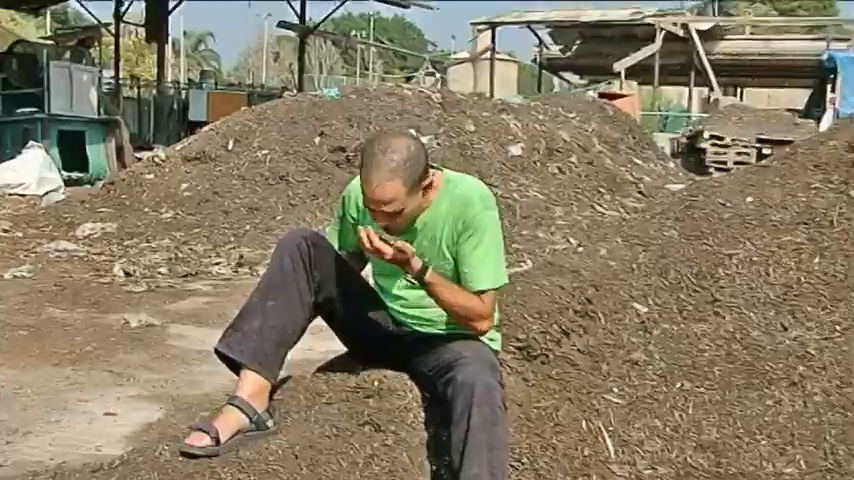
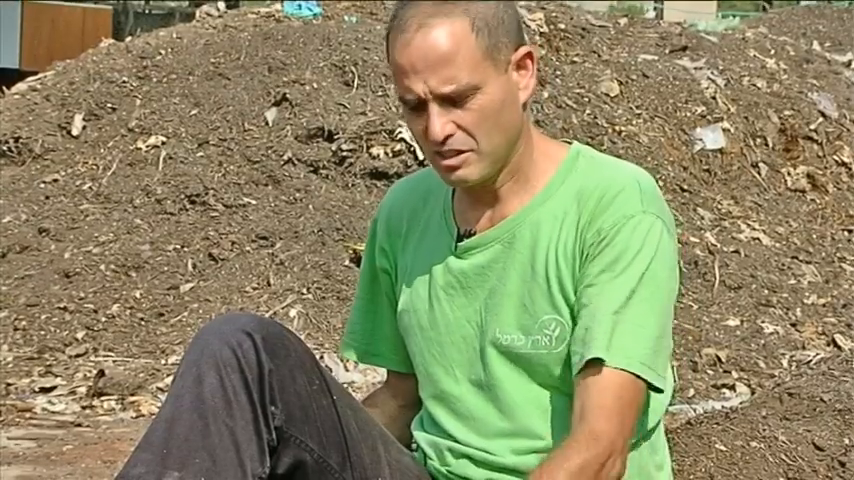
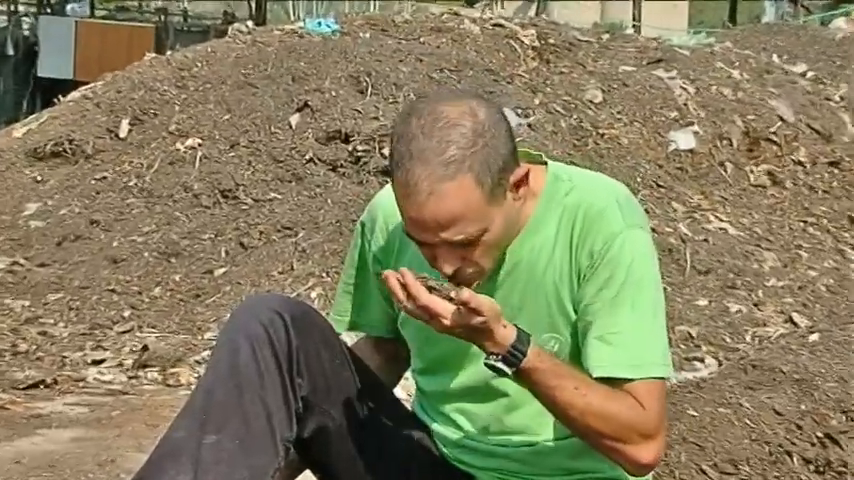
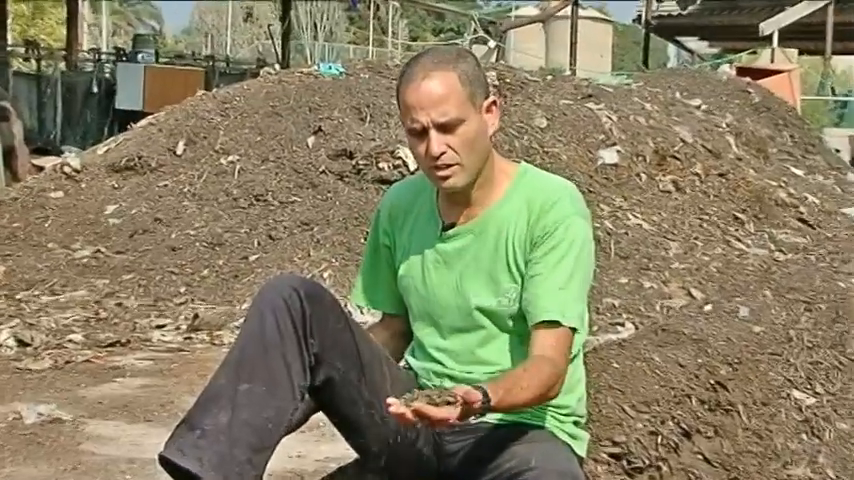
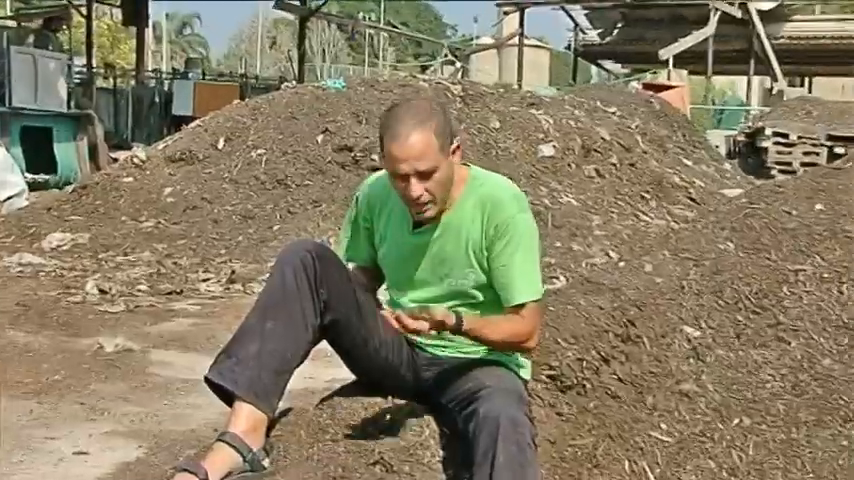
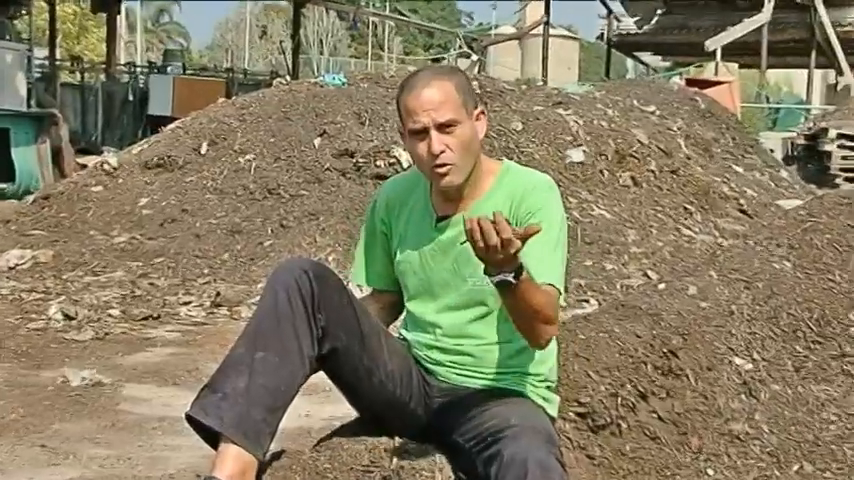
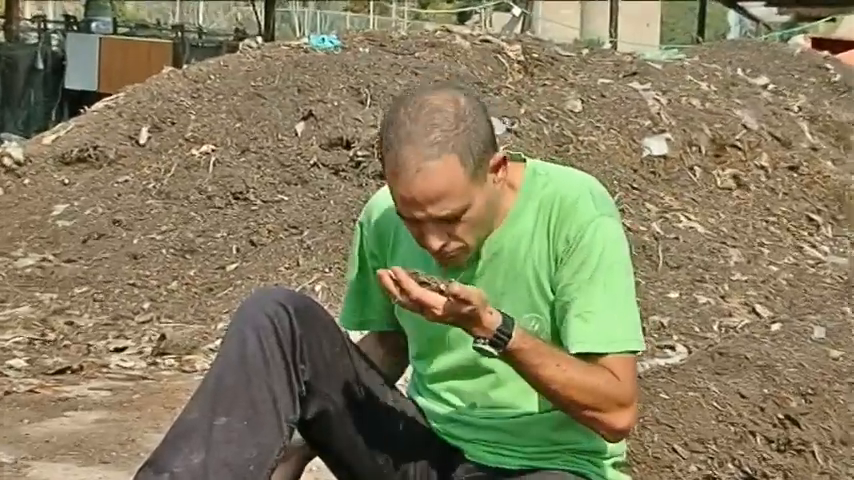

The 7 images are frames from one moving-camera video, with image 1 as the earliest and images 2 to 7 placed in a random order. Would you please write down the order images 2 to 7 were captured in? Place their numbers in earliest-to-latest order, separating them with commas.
5, 6, 4, 7, 3, 2
